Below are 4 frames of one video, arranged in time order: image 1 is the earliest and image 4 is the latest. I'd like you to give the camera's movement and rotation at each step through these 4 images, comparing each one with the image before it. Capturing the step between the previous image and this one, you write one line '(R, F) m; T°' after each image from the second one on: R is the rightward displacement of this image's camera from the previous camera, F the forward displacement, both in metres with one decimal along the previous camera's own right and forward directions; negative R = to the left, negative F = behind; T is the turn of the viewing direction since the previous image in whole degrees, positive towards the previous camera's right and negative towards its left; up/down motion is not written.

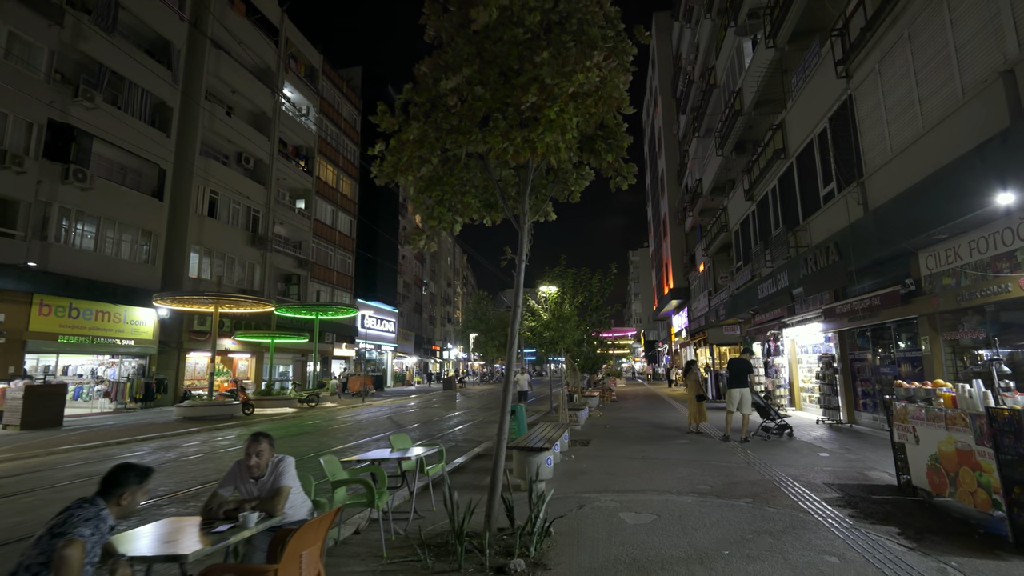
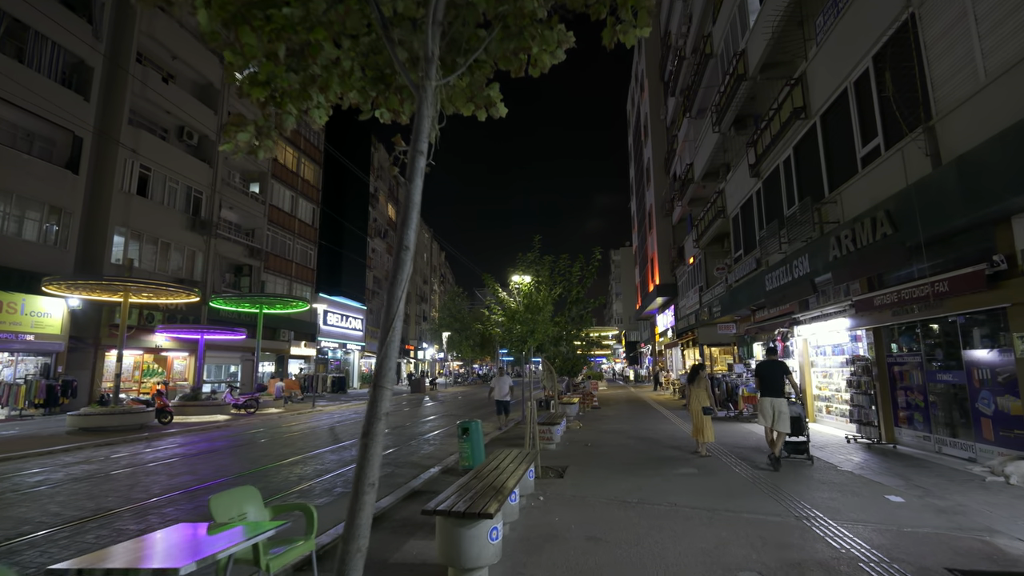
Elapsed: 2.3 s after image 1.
(+0.5, +2.7) m; +2°
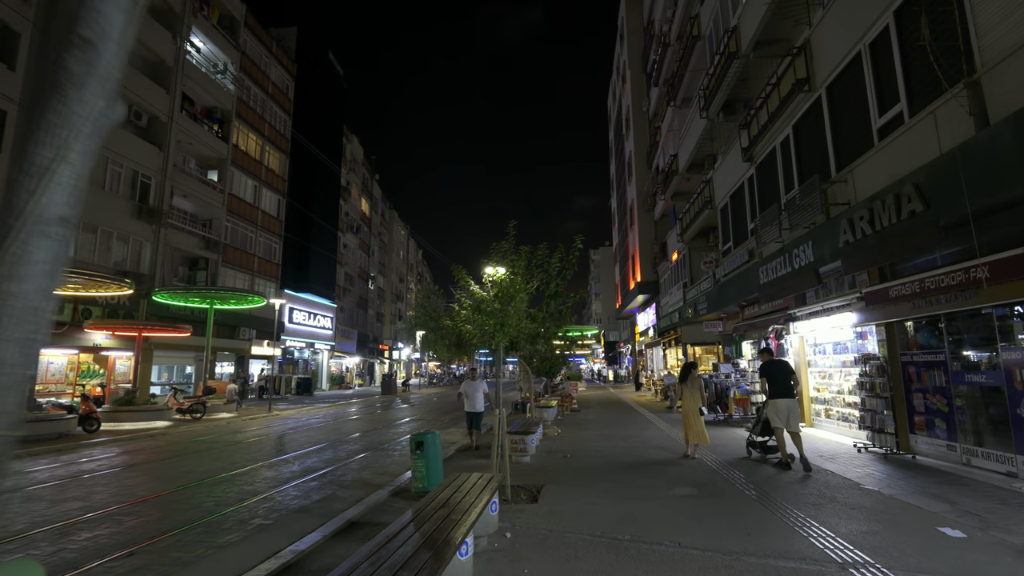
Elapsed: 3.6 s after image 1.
(+0.2, +1.4) m; +2°
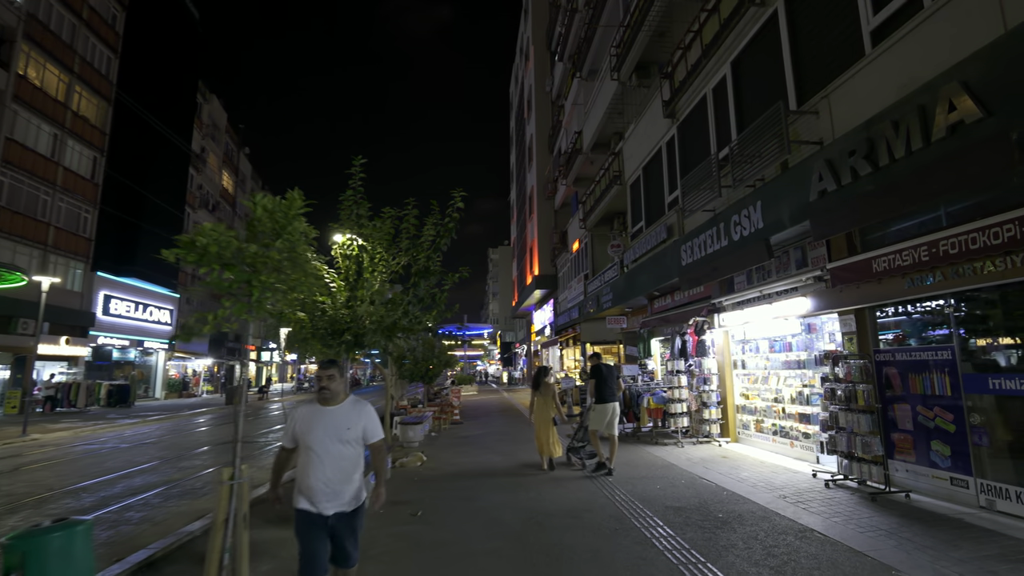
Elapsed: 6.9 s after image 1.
(+0.9, +3.5) m; +12°
